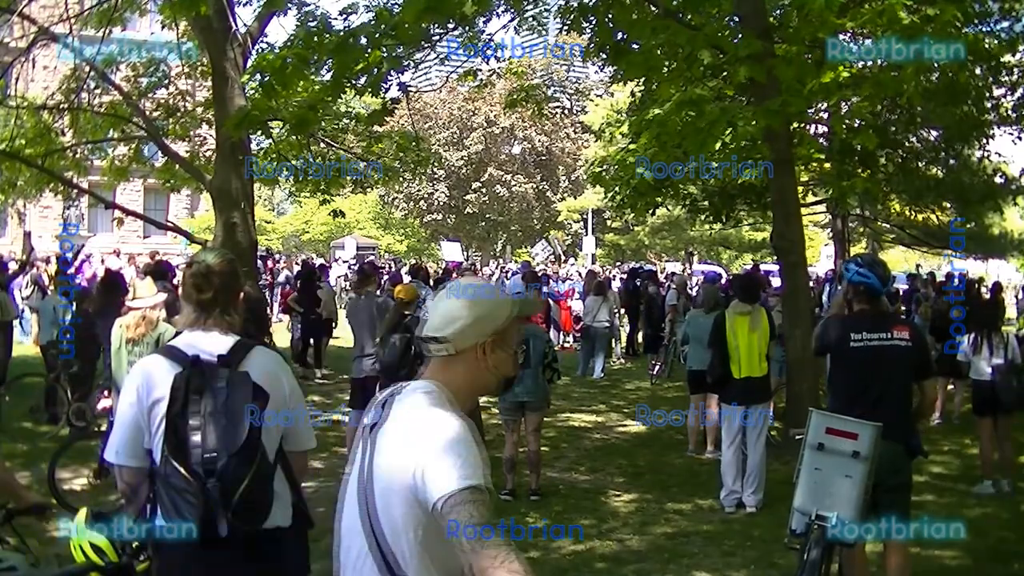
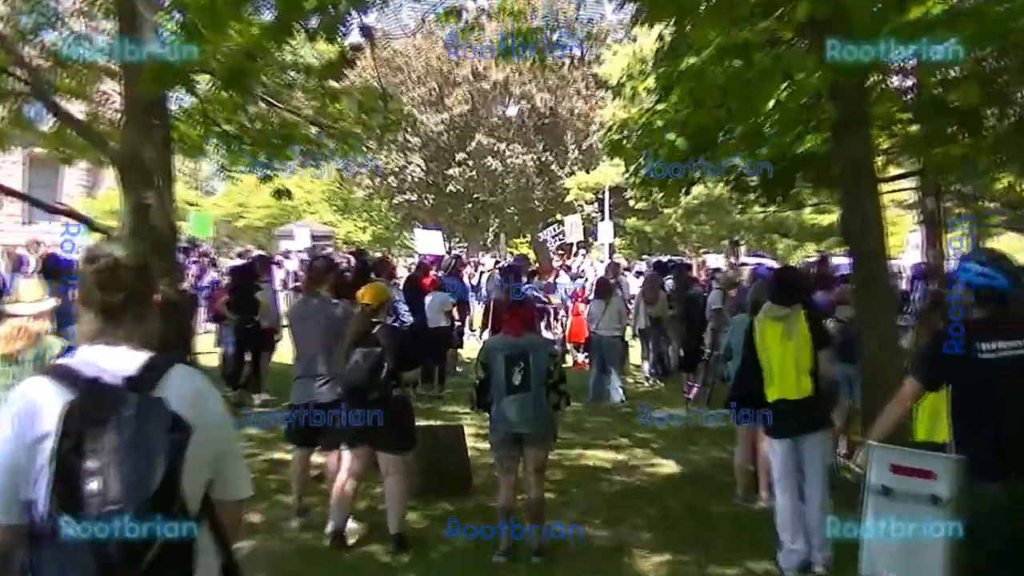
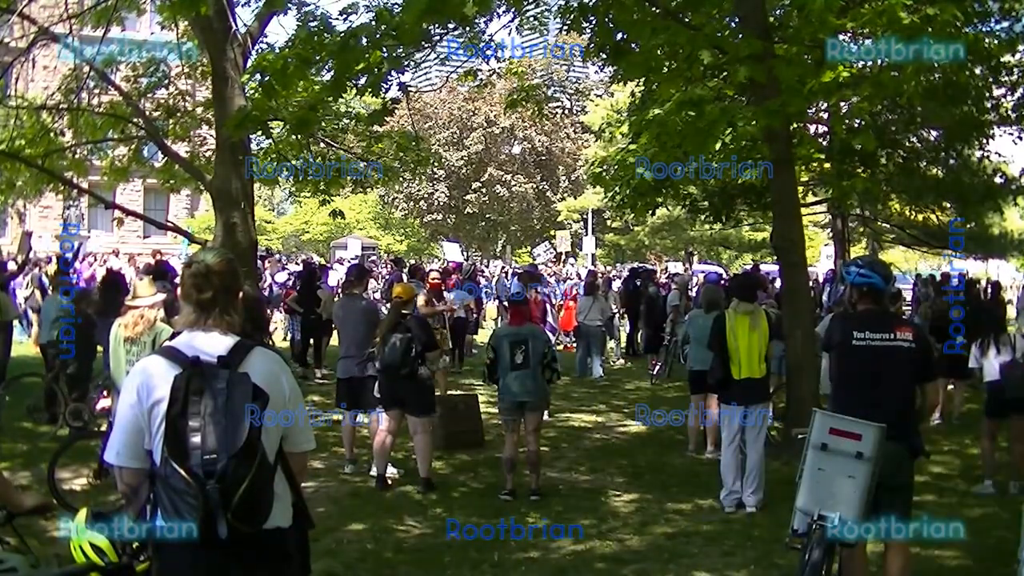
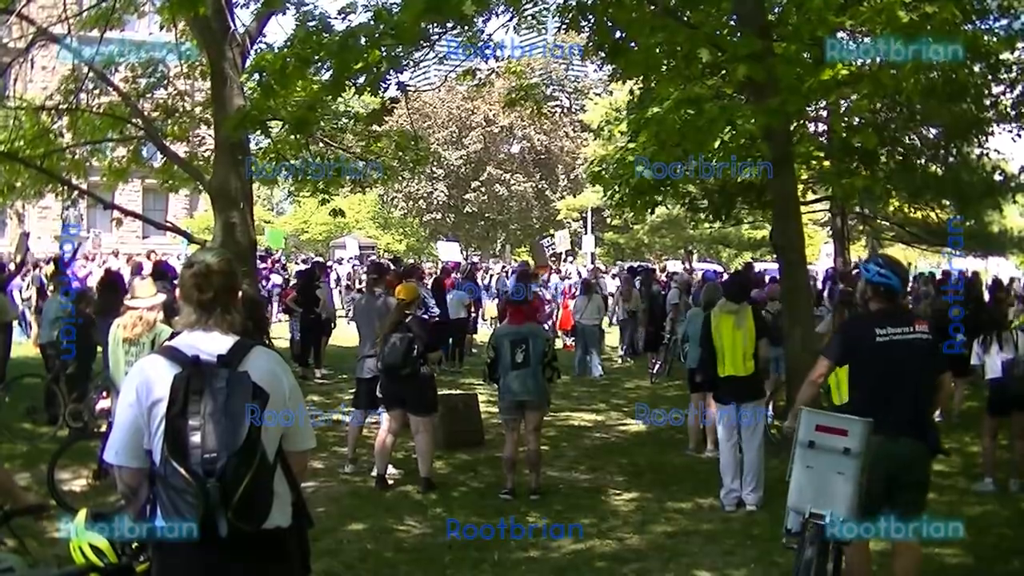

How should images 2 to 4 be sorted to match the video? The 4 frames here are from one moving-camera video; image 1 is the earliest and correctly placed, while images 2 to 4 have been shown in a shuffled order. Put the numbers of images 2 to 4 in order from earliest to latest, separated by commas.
3, 4, 2
